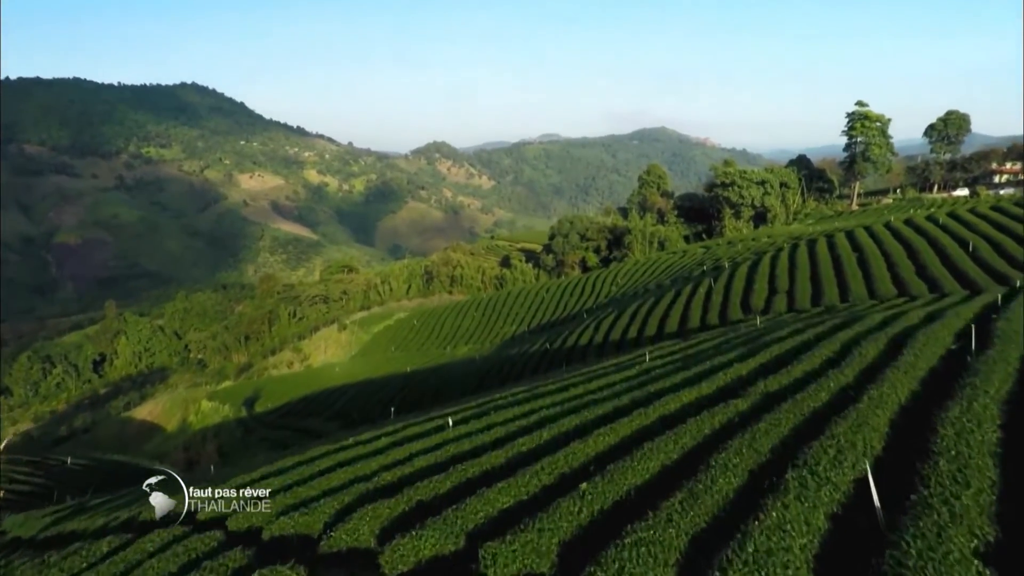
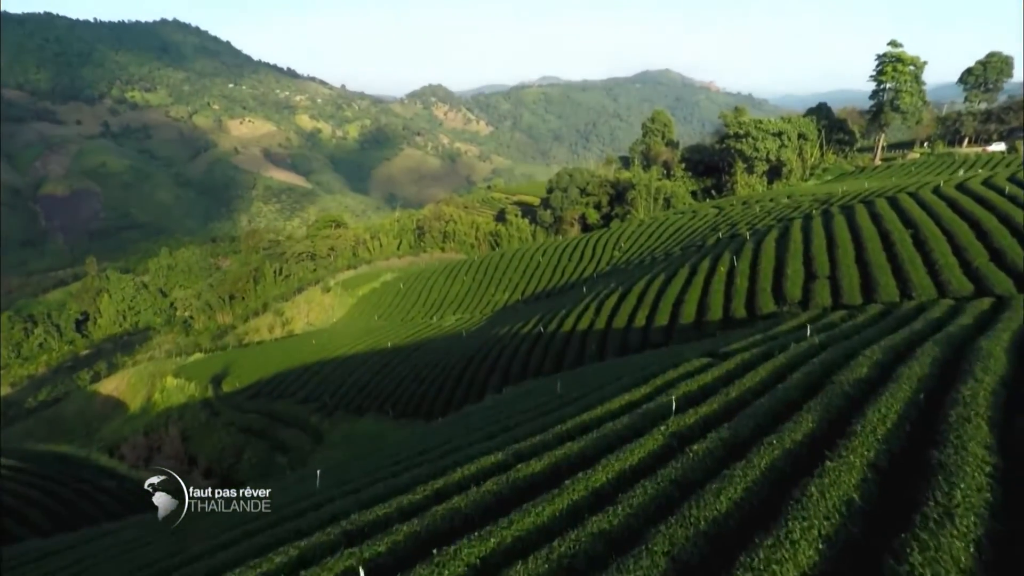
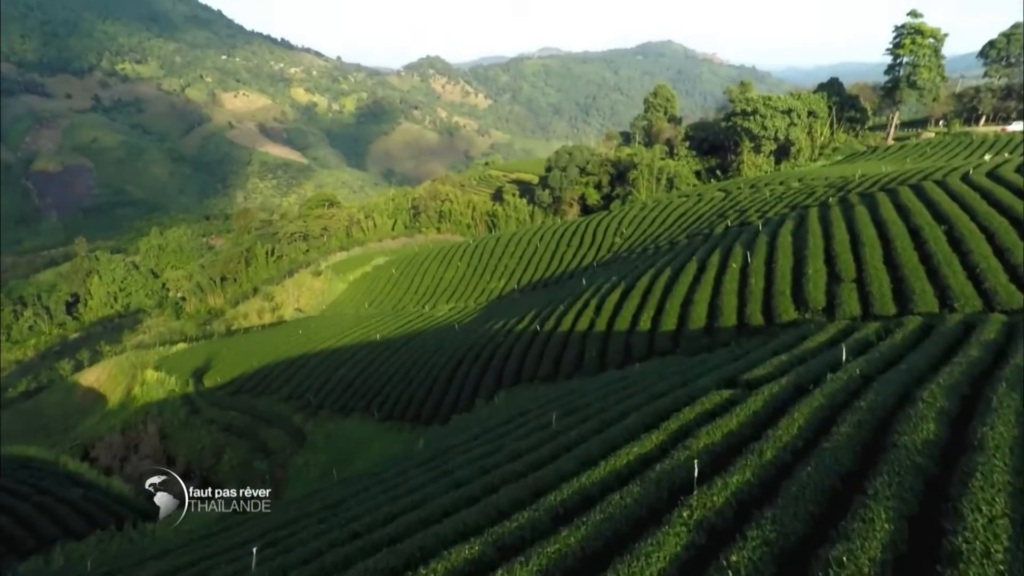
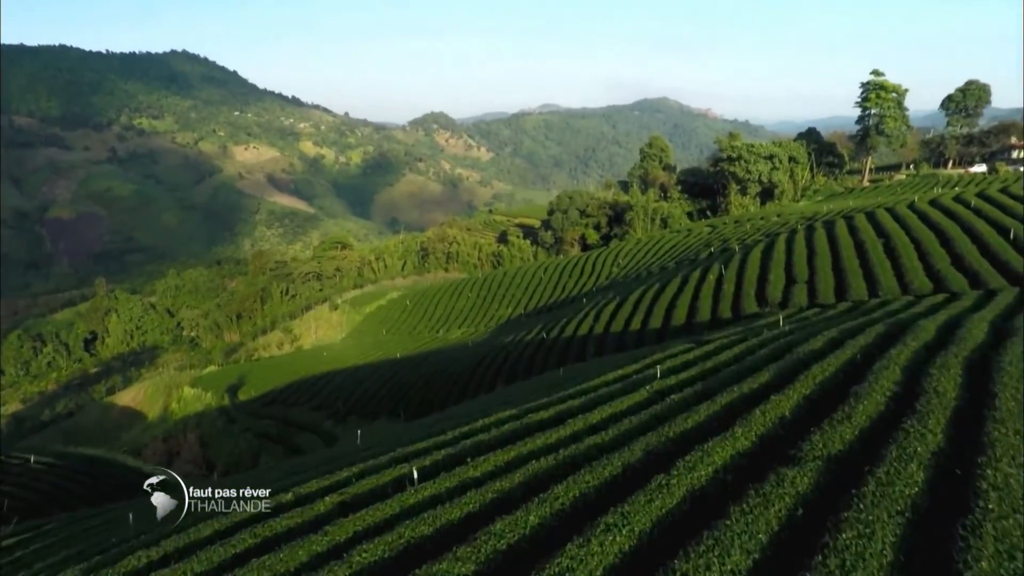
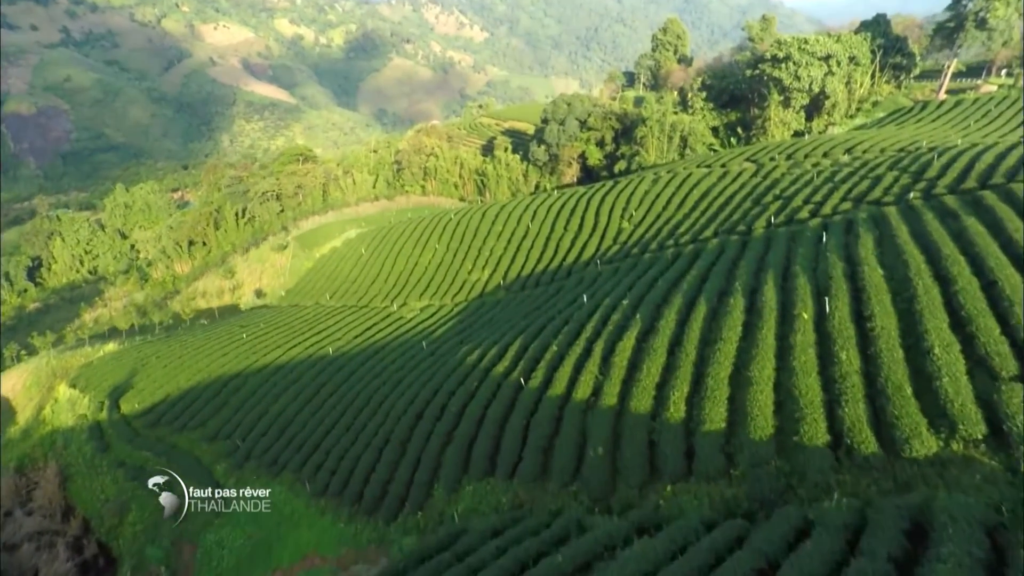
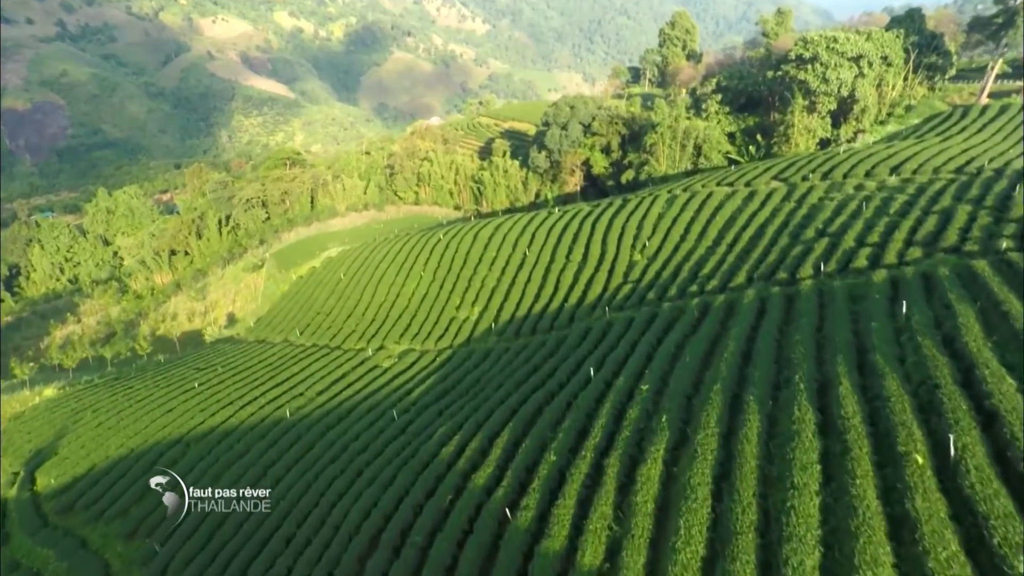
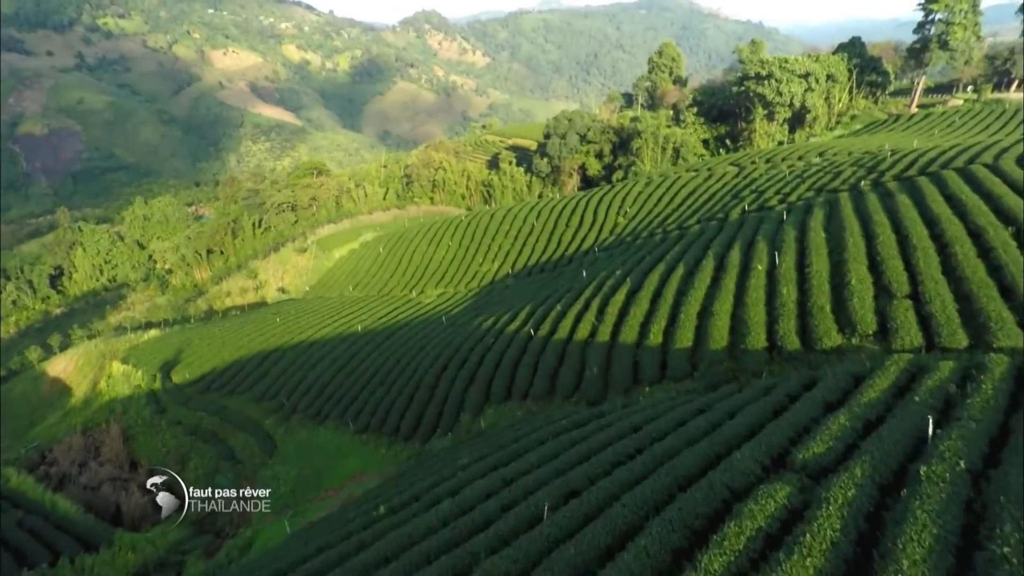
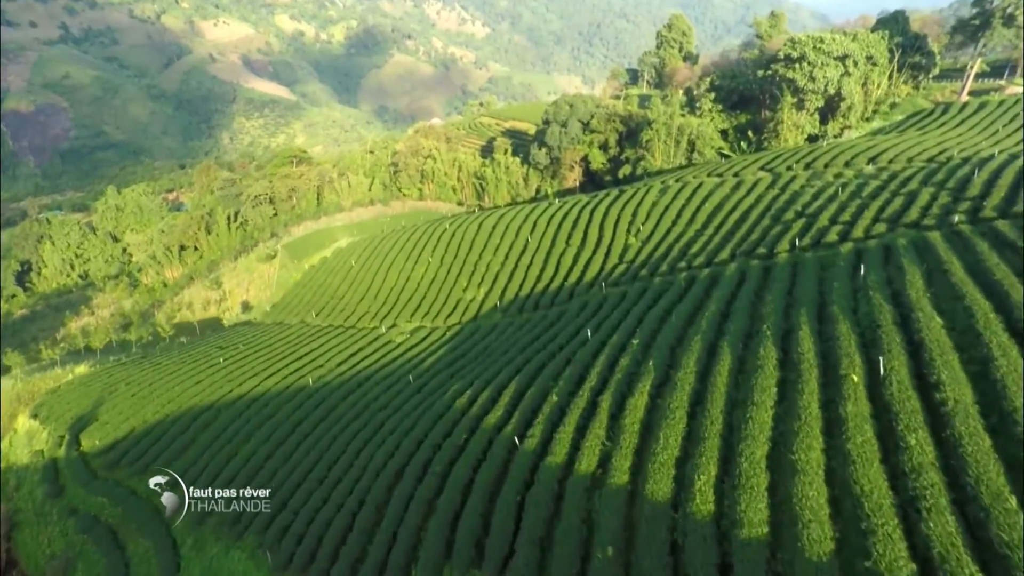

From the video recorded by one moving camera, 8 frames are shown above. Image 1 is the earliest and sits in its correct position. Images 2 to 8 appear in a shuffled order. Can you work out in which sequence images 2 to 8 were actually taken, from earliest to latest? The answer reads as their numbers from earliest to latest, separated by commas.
4, 2, 3, 7, 5, 8, 6
